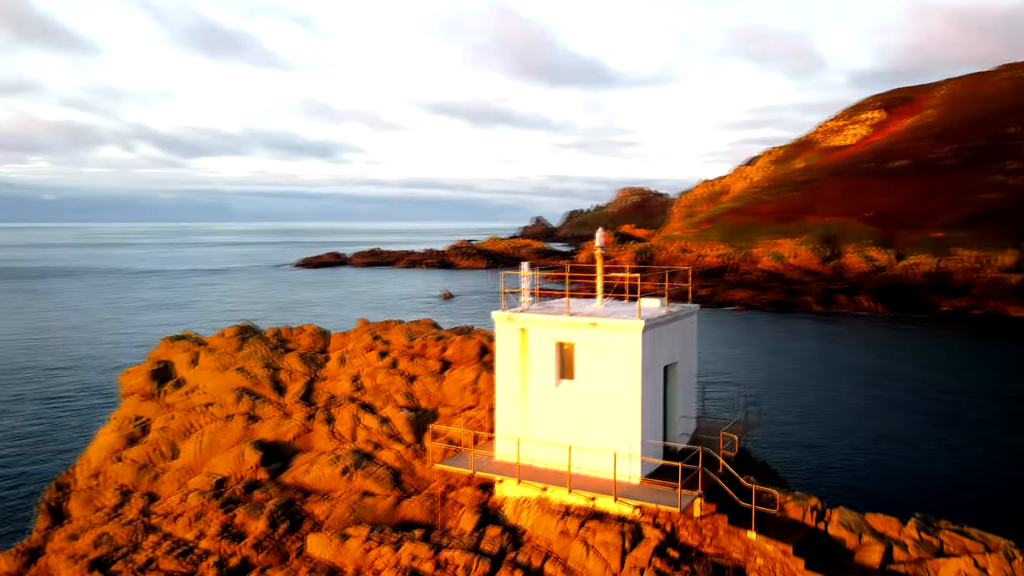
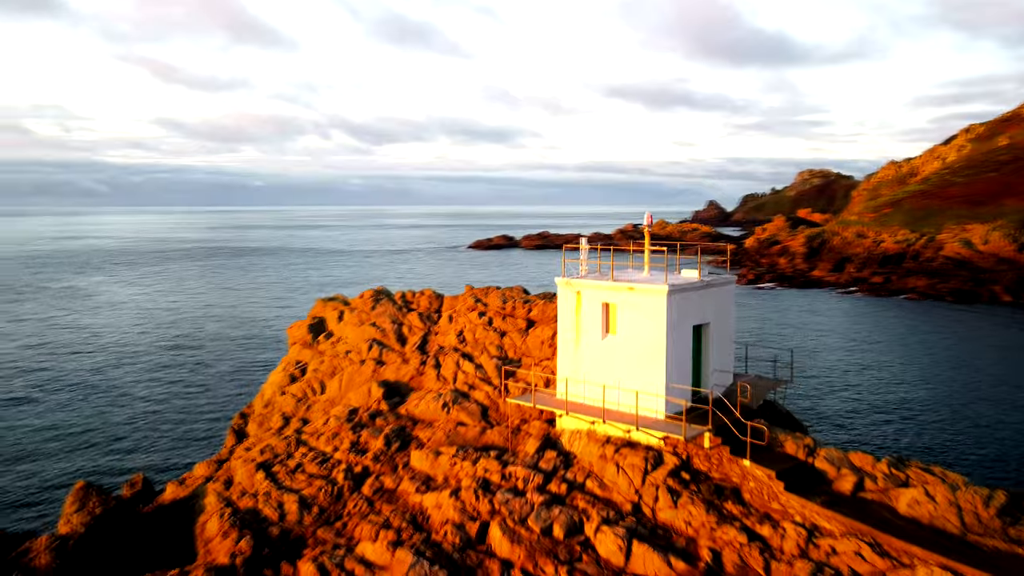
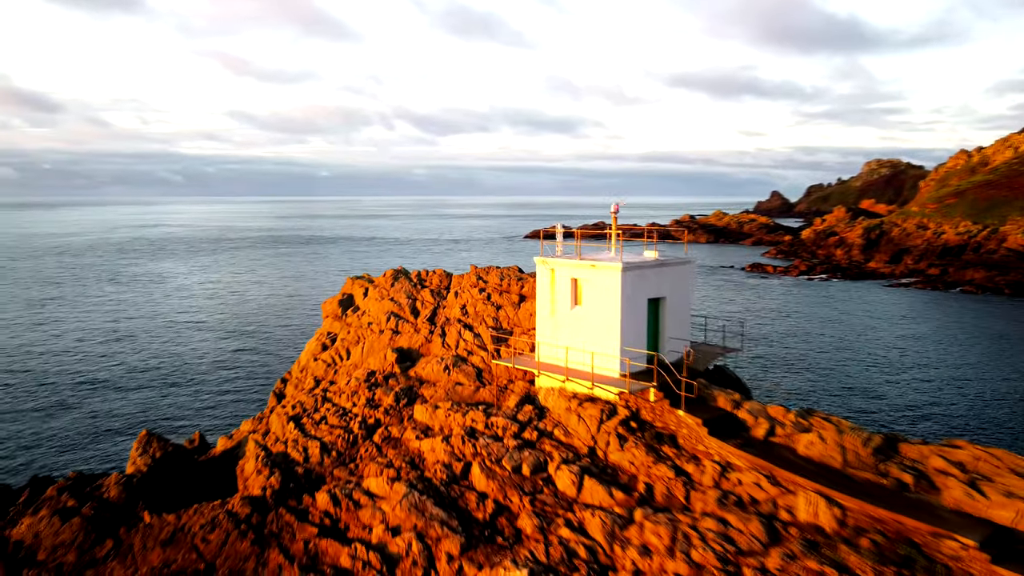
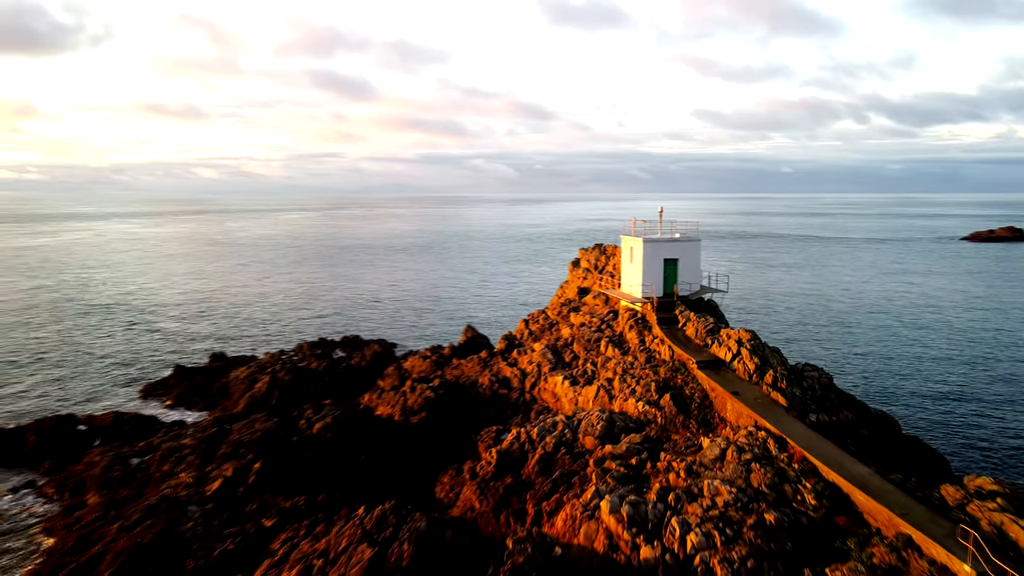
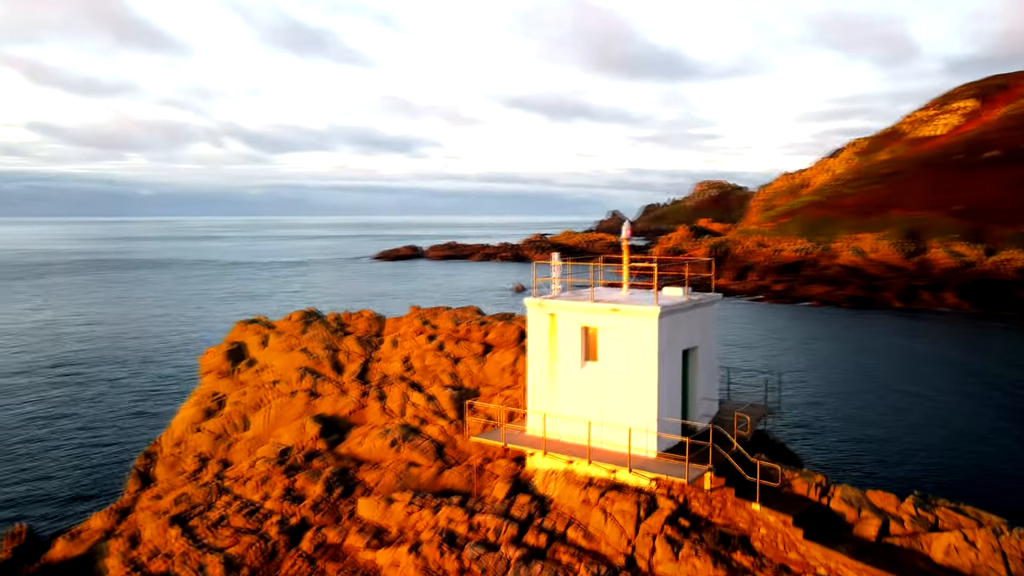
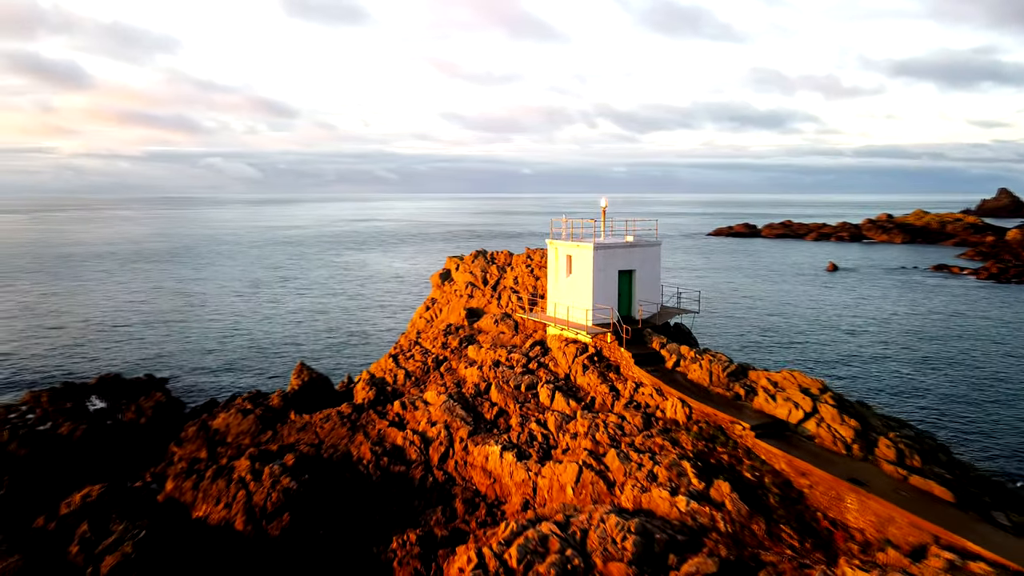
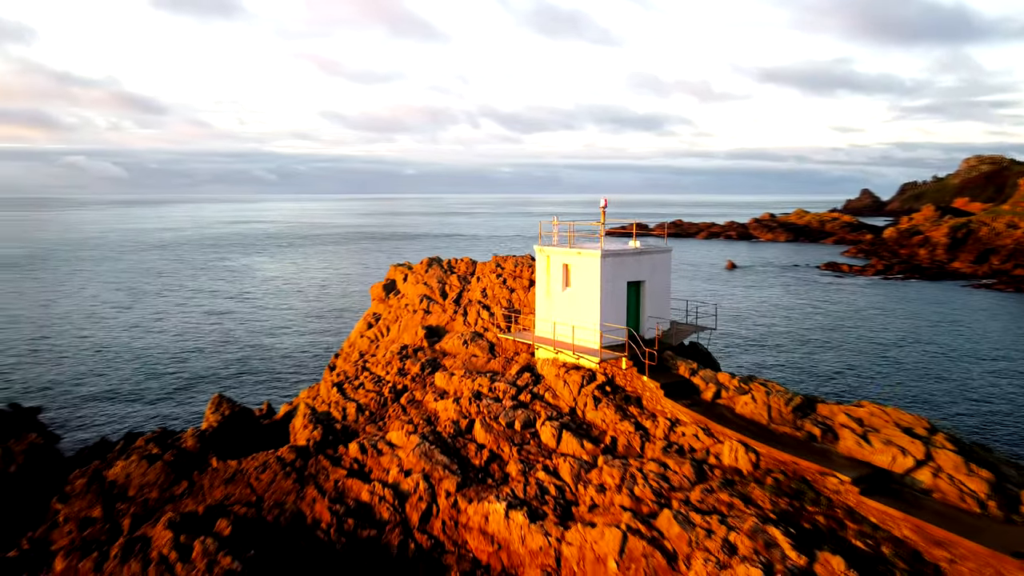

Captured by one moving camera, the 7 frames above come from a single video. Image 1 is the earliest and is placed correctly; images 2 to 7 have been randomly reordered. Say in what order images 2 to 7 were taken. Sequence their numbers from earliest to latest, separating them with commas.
5, 2, 3, 7, 6, 4
